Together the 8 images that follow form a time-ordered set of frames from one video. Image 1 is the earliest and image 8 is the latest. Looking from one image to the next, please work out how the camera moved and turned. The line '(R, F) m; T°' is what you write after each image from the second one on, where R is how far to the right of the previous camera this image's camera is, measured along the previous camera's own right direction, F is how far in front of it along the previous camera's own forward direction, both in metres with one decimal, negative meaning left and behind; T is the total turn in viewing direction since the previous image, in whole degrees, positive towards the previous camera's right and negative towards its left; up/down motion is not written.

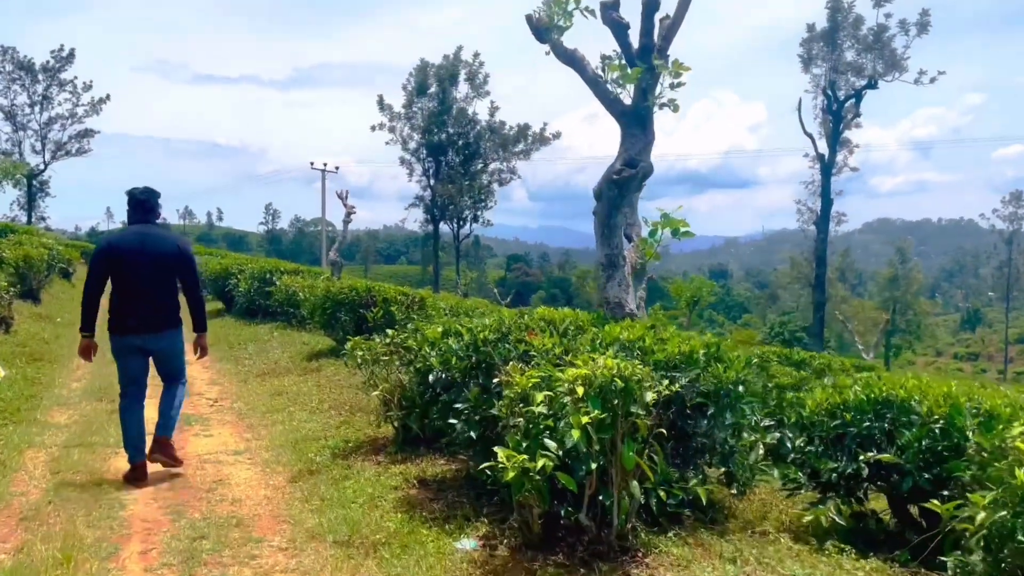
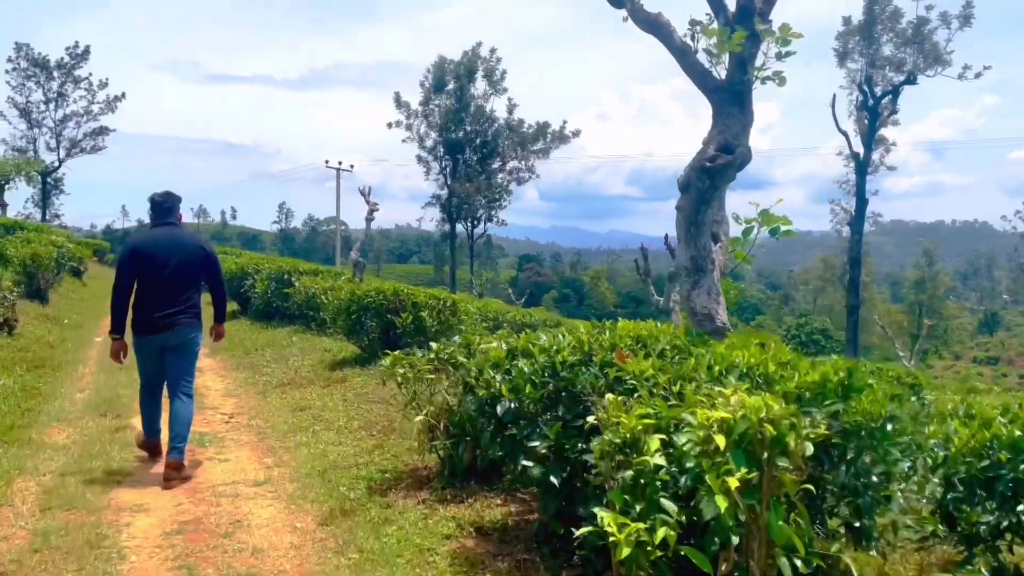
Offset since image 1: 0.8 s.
(-0.4, +0.9) m; -1°
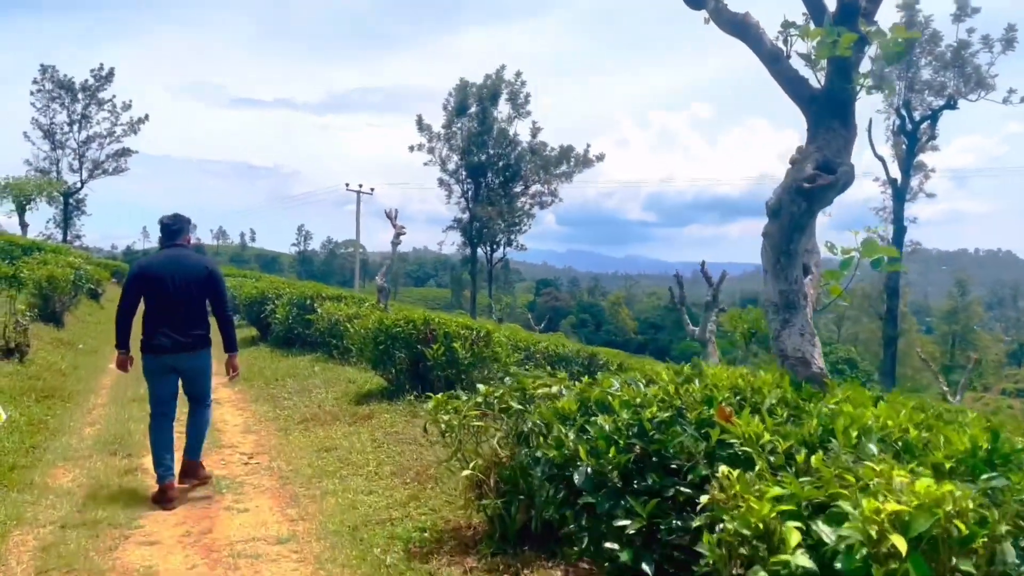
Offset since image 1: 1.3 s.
(-0.2, +0.6) m; -1°
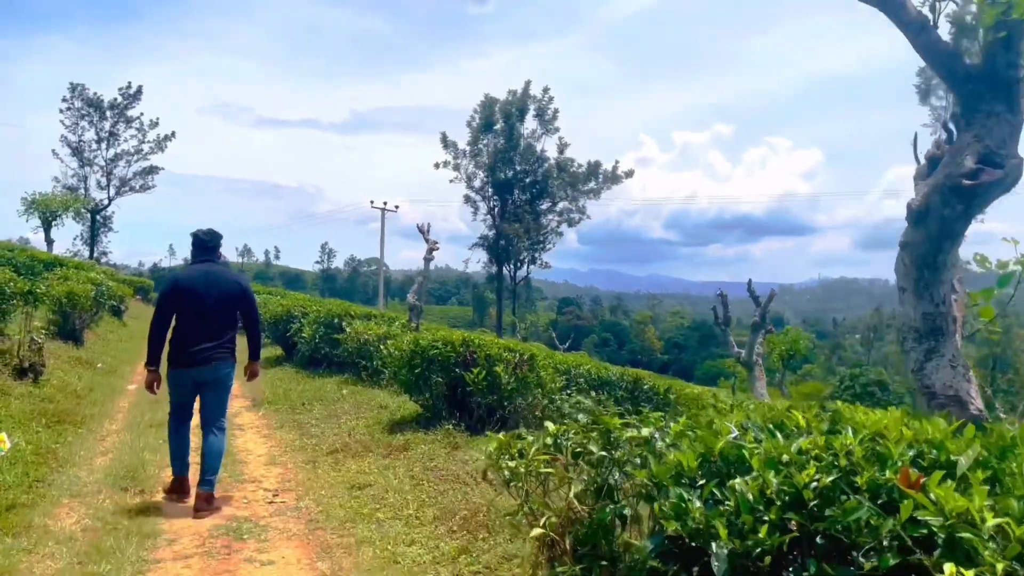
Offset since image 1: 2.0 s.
(-0.3, +0.7) m; -2°
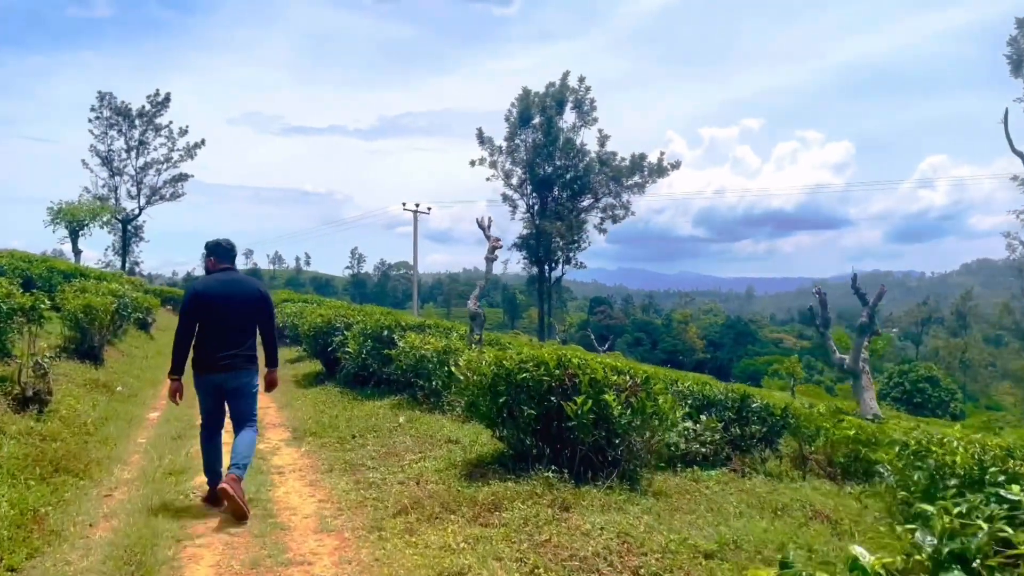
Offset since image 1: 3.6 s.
(-0.6, +1.8) m; -2°
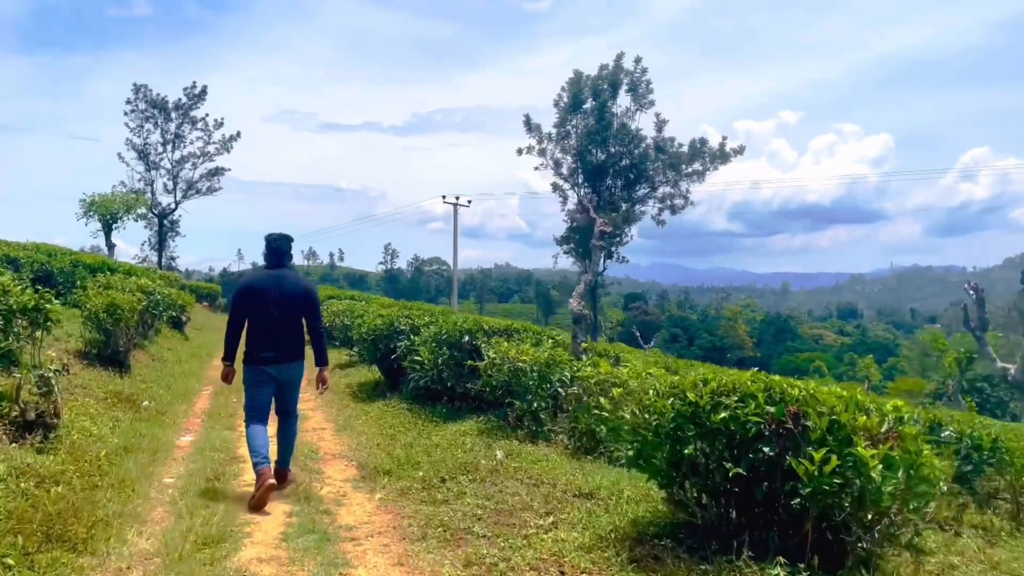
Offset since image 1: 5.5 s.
(-0.9, +2.1) m; -2°
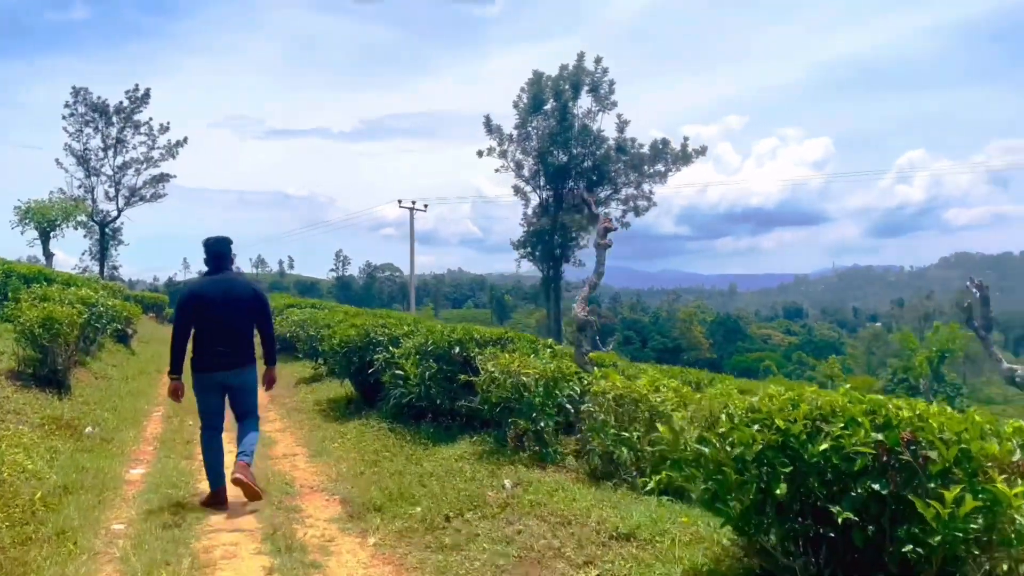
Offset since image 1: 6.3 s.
(-0.4, +0.9) m; +3°
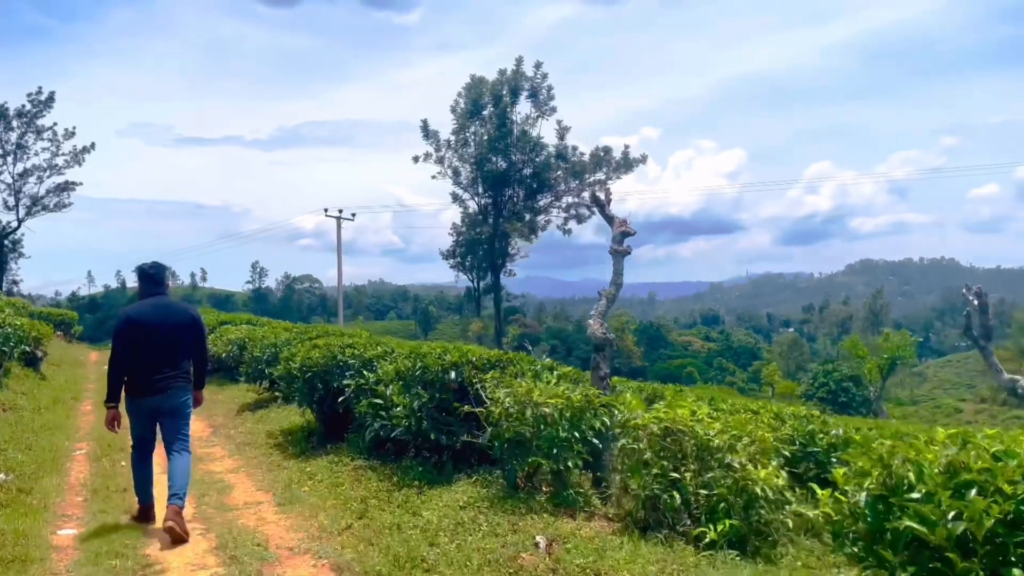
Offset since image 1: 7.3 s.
(-0.7, +1.1) m; +6°
